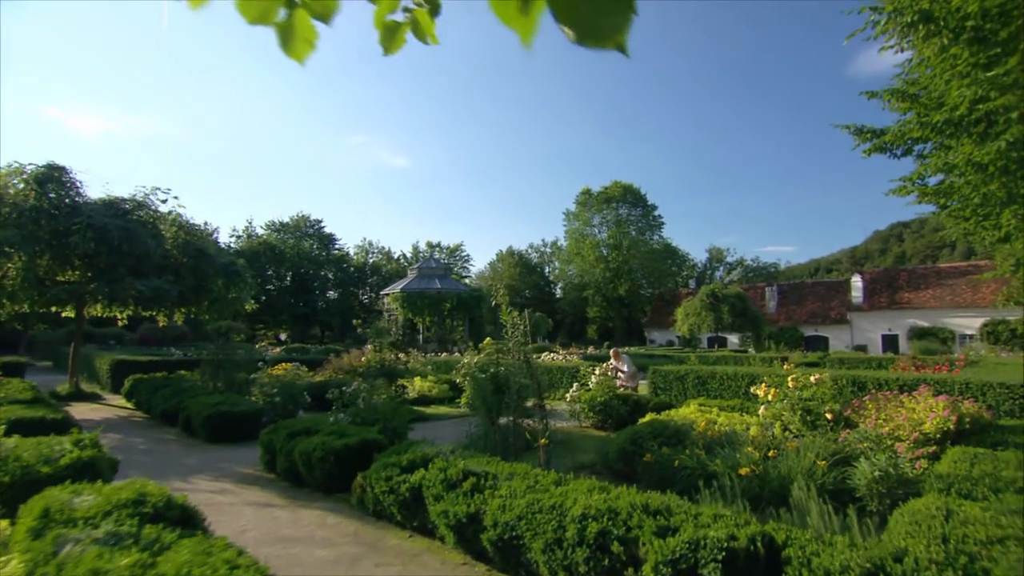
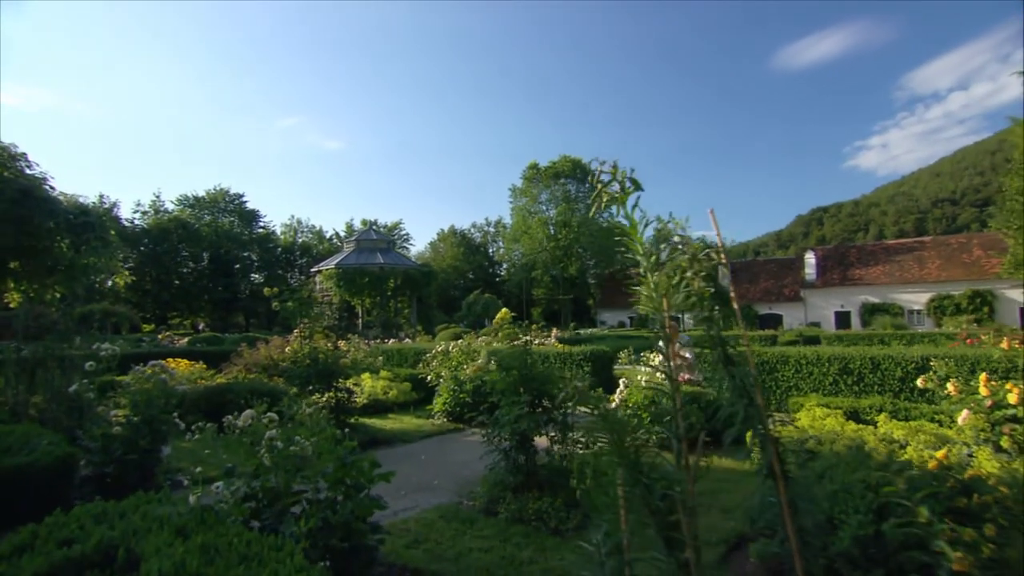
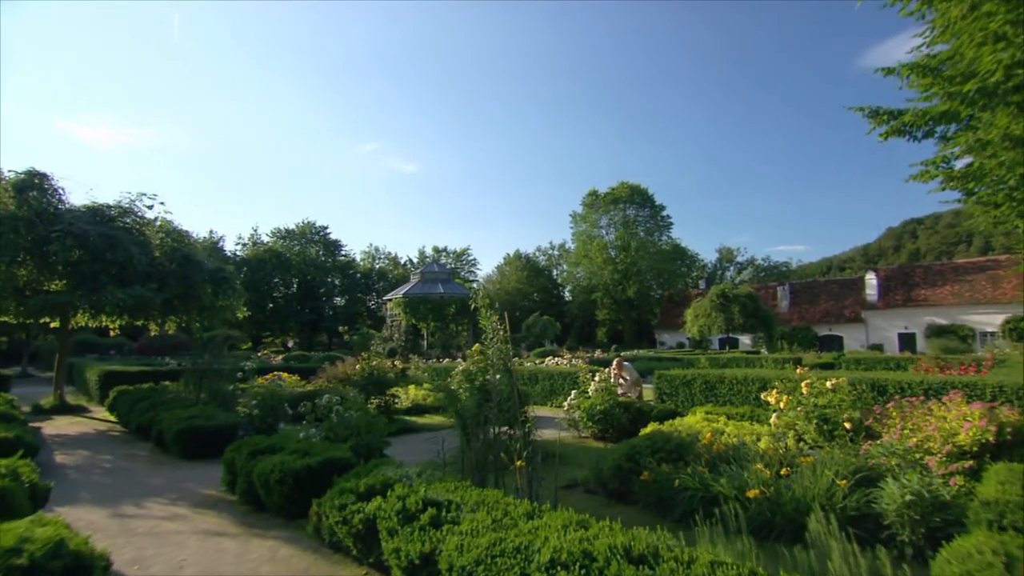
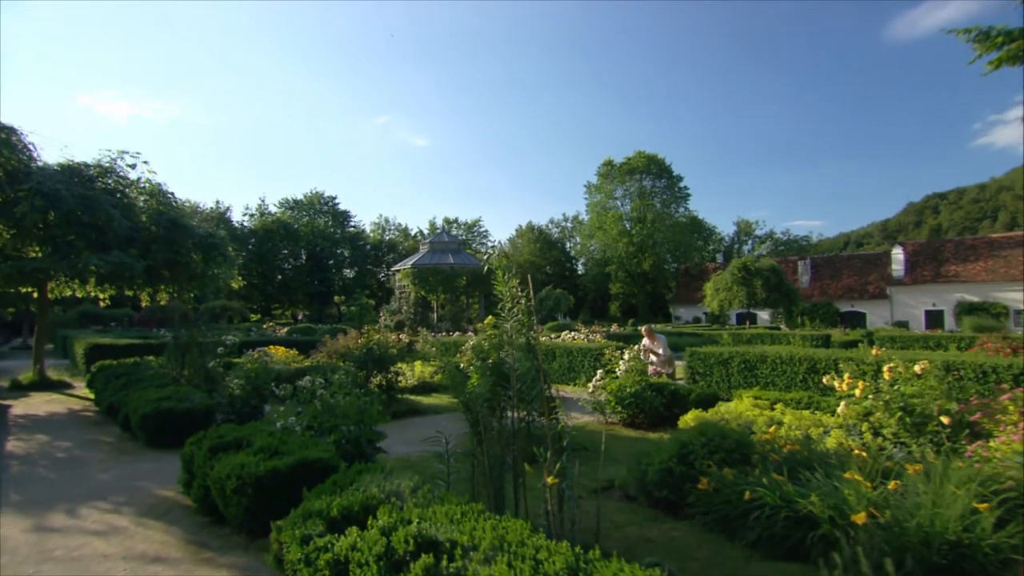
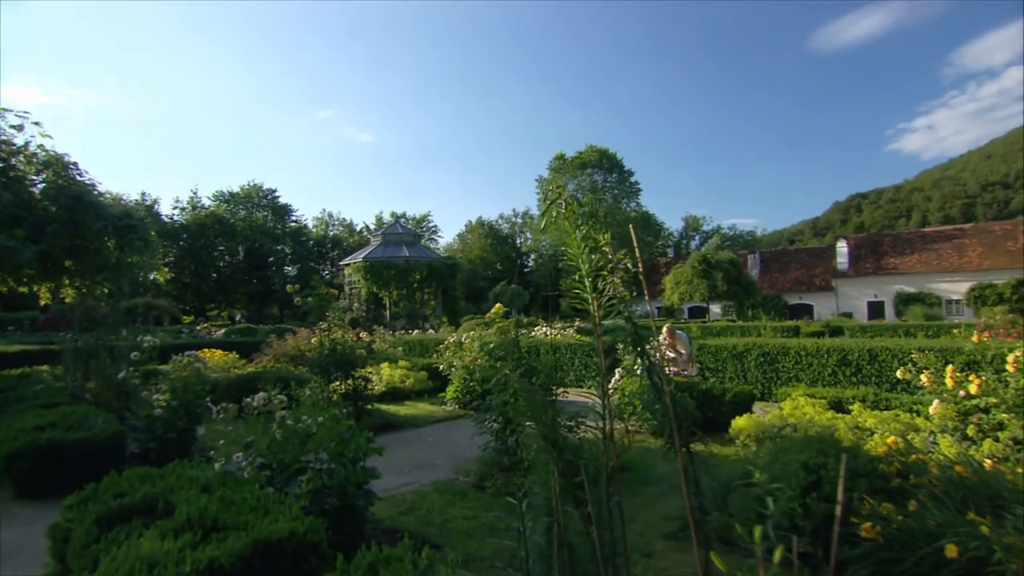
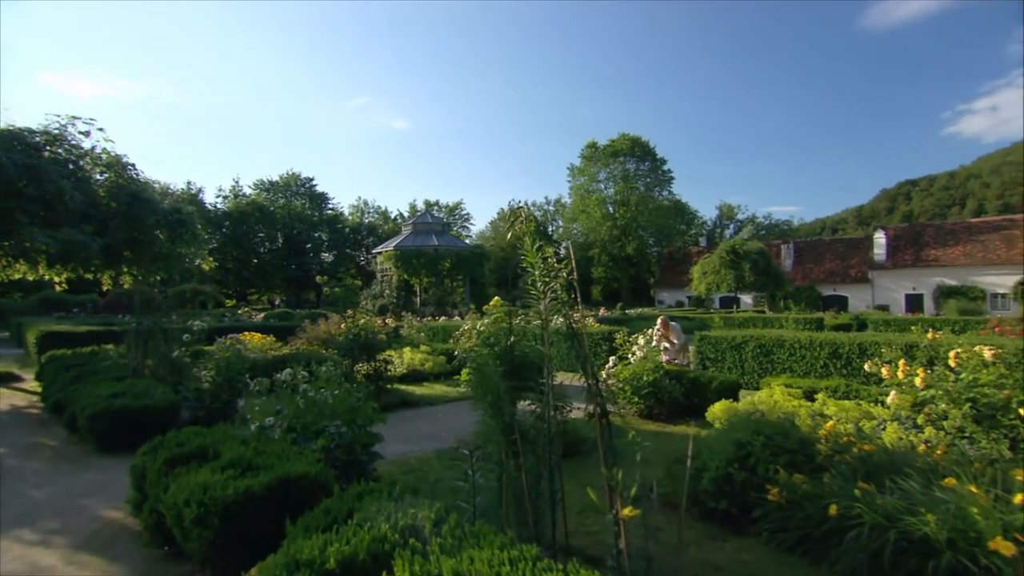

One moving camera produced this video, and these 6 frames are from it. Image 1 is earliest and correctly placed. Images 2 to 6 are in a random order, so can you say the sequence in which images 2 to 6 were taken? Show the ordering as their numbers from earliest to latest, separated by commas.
3, 4, 6, 5, 2
